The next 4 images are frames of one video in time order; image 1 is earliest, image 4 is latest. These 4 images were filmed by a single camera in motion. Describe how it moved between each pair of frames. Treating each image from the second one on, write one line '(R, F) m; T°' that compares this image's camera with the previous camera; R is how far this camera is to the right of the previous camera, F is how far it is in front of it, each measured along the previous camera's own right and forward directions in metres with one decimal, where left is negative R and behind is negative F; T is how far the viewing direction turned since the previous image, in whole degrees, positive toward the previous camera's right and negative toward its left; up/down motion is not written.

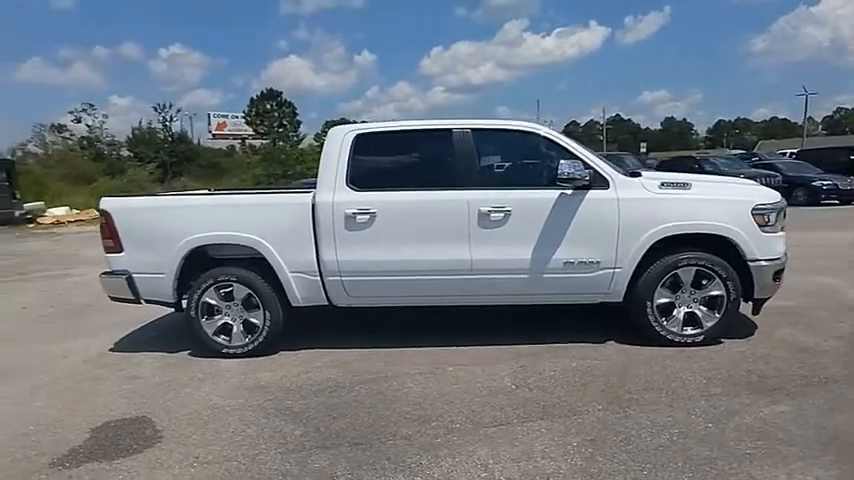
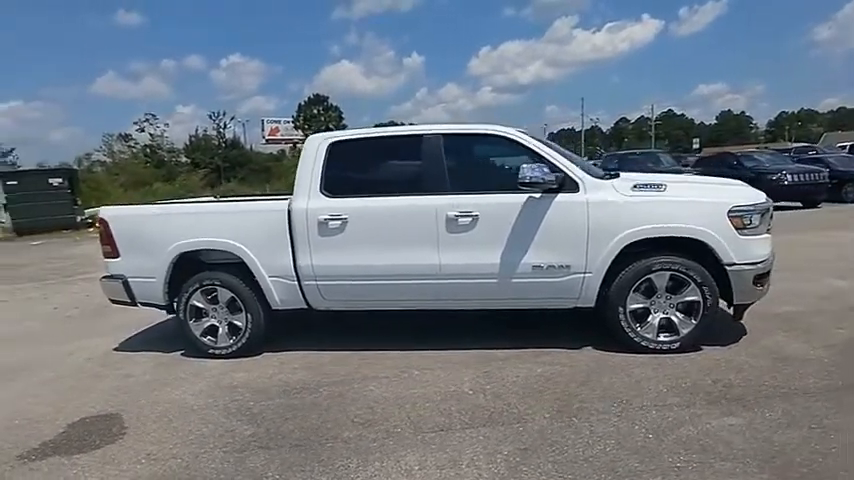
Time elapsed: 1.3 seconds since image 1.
(+0.8, 0.0) m; -5°
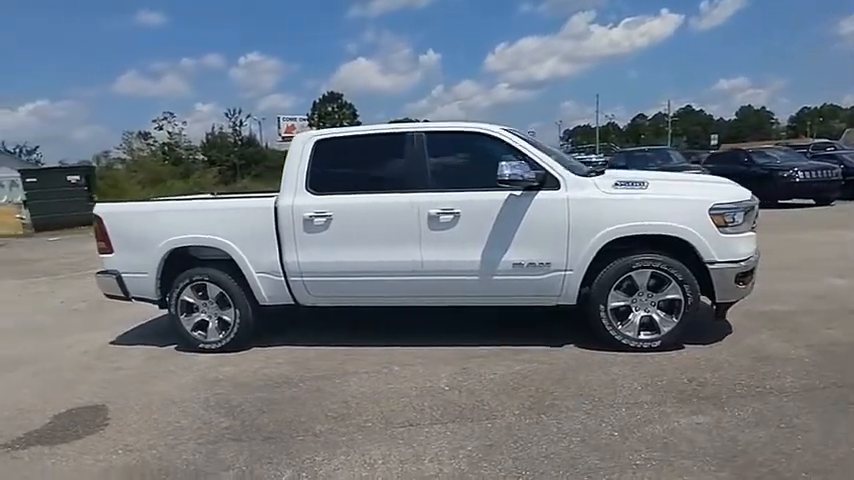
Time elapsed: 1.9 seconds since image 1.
(+0.3, 0.0) m; -2°
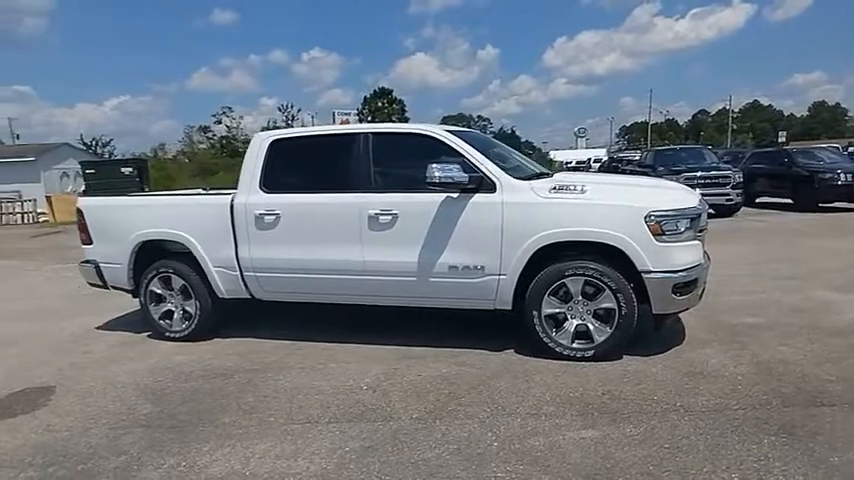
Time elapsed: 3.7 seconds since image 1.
(+1.1, 0.0) m; -5°
